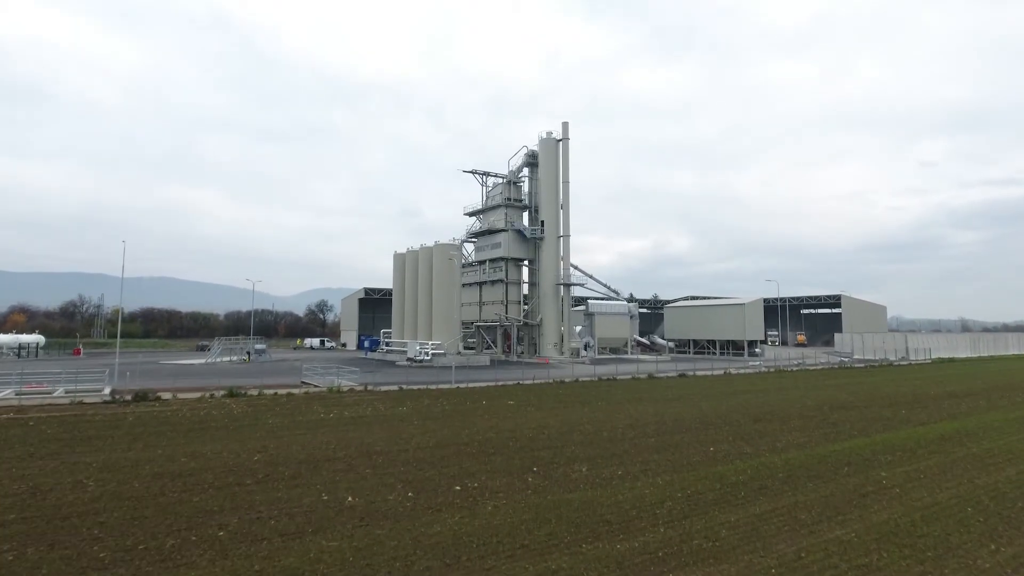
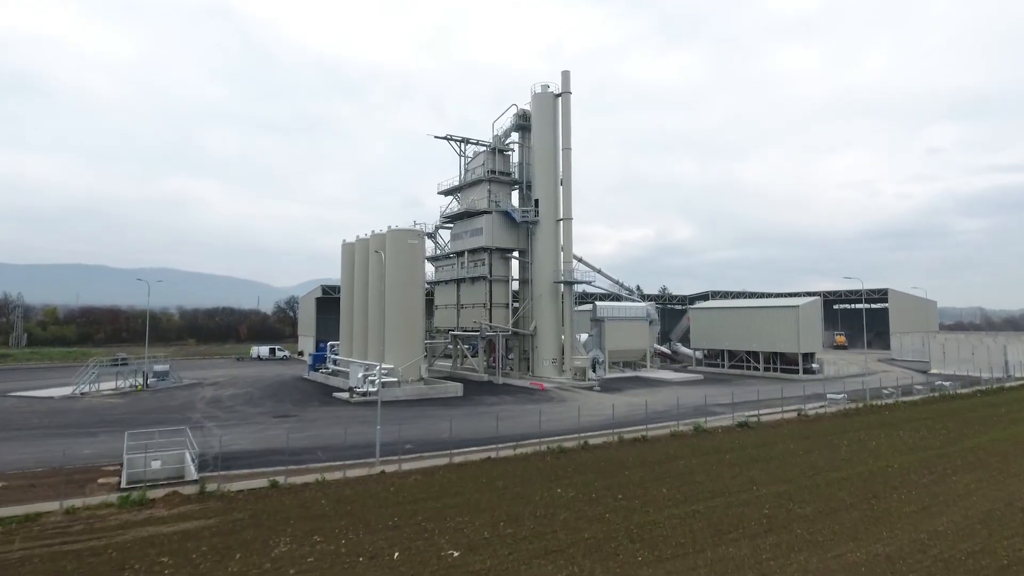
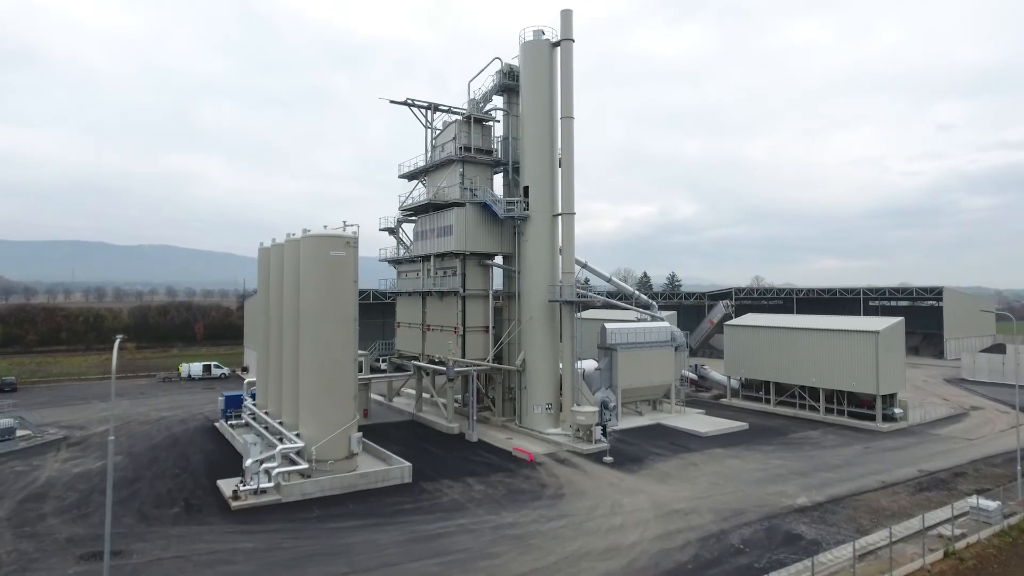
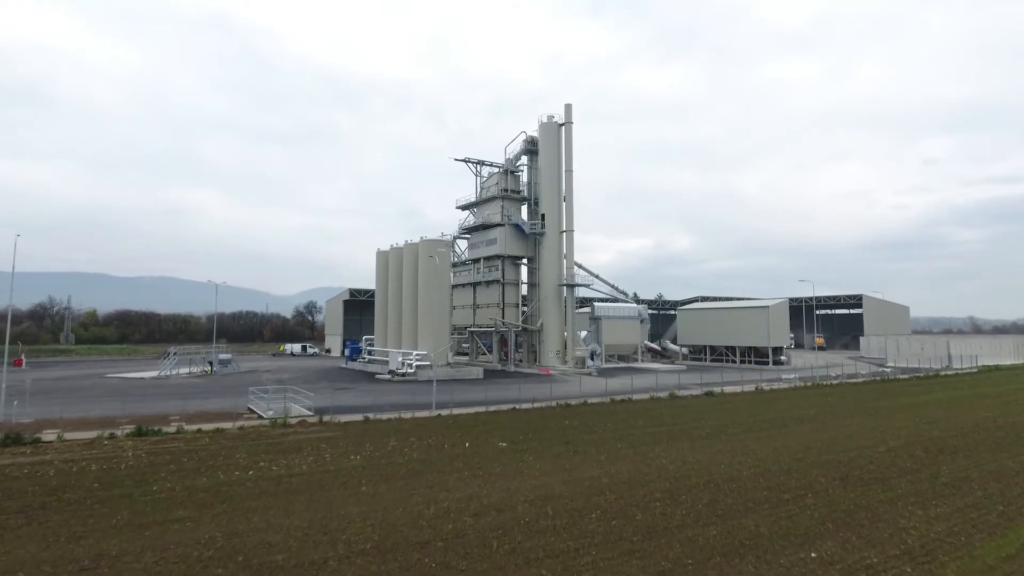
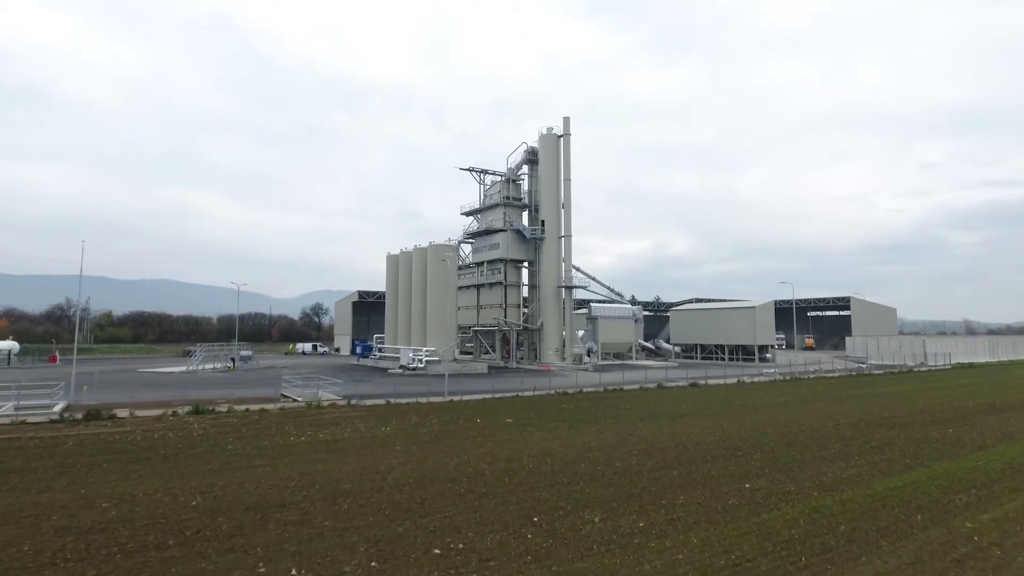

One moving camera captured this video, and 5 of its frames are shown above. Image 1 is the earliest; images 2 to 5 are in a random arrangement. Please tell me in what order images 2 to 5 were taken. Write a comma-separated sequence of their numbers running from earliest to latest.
5, 4, 2, 3
